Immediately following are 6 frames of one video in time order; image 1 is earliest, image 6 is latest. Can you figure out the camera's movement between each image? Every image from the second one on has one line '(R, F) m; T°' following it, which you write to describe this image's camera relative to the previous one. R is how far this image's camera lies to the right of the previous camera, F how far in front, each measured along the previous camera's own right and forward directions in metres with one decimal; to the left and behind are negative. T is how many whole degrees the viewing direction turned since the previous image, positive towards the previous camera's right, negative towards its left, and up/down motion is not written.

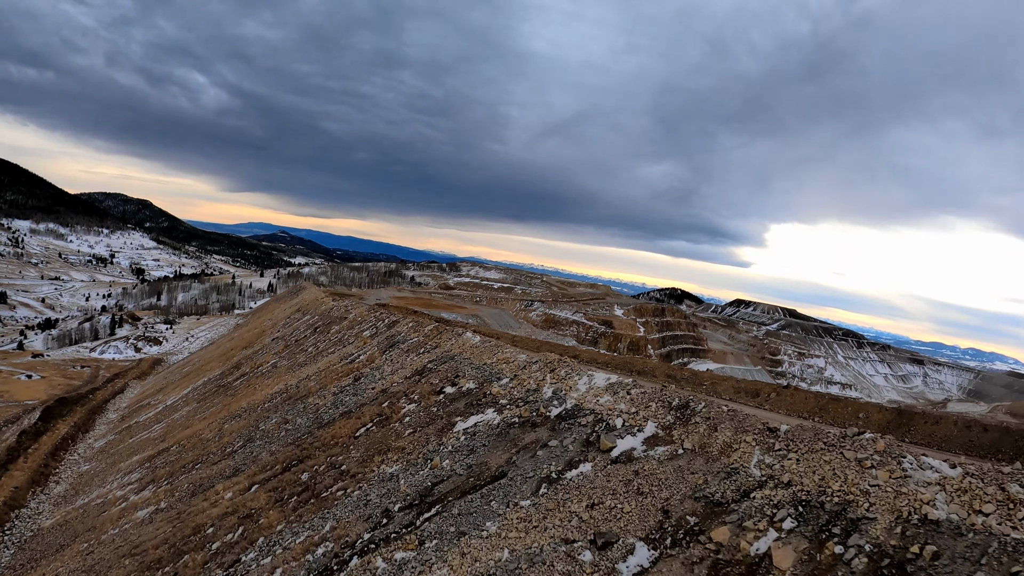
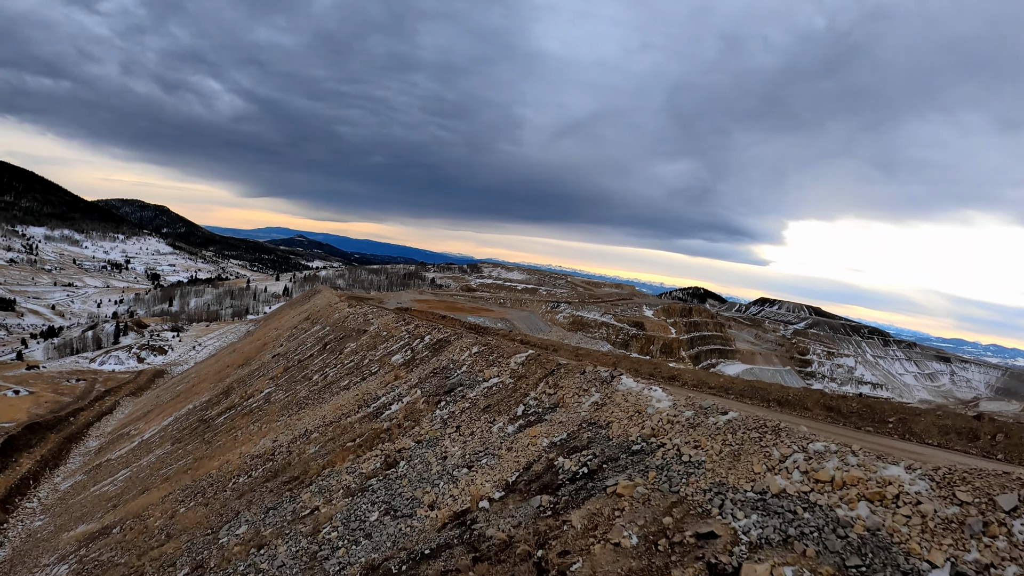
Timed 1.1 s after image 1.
(-3.6, +9.4) m; -2°
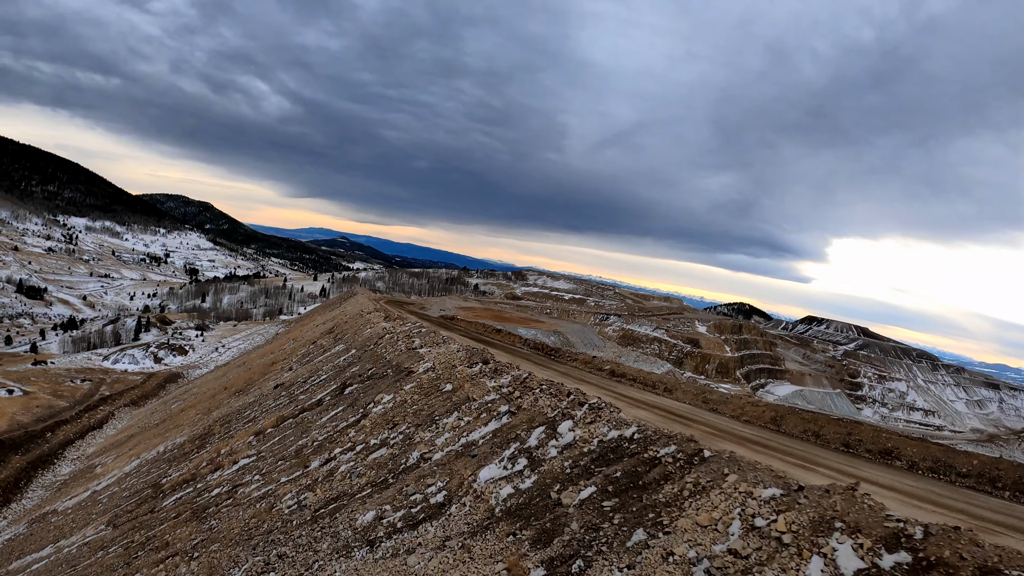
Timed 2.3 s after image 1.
(-3.5, +9.7) m; -4°
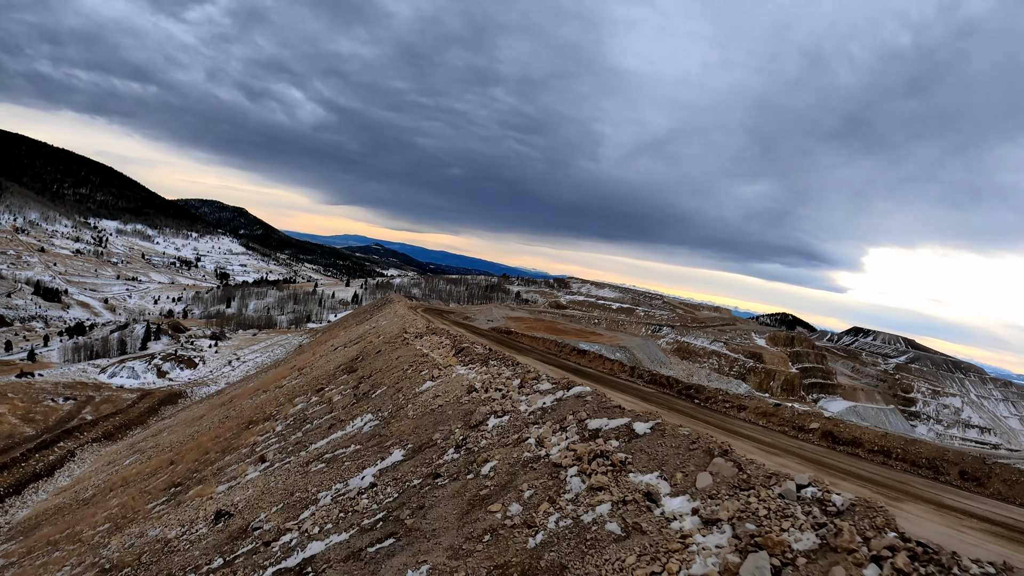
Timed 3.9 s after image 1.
(-4.1, +11.2) m; -3°
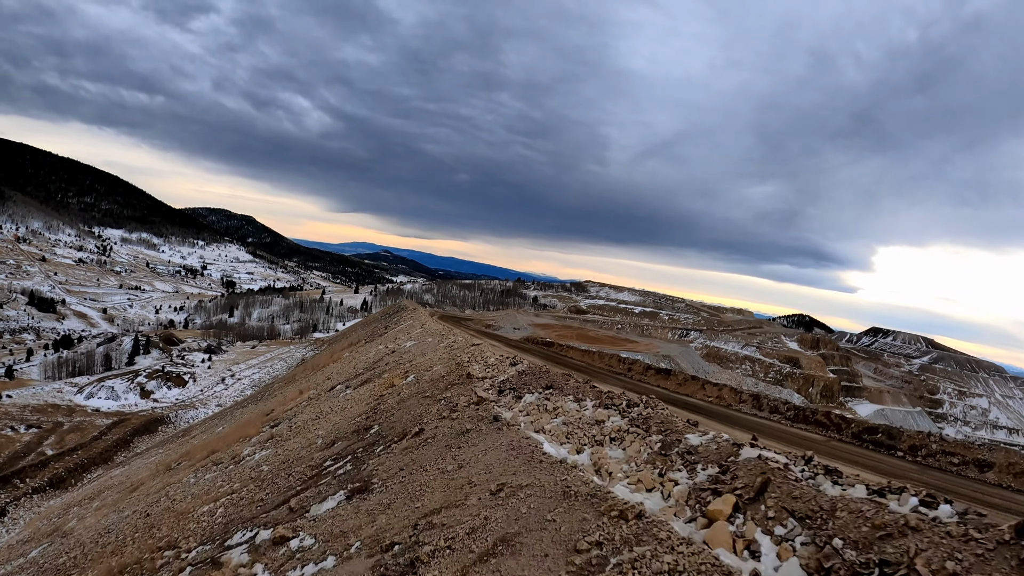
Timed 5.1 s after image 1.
(-2.6, +7.4) m; -1°
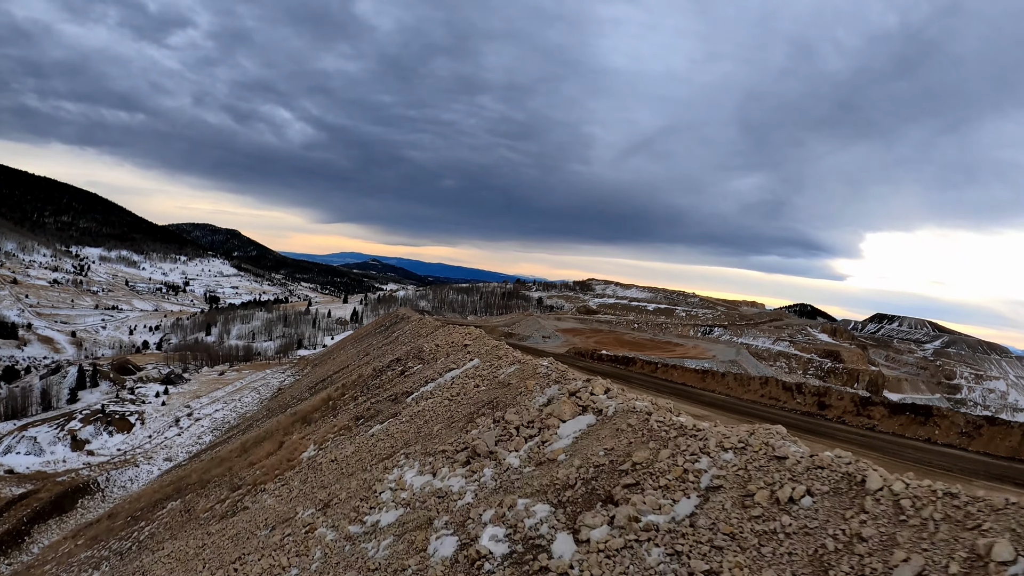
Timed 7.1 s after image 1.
(-3.5, +10.9) m; +1°
